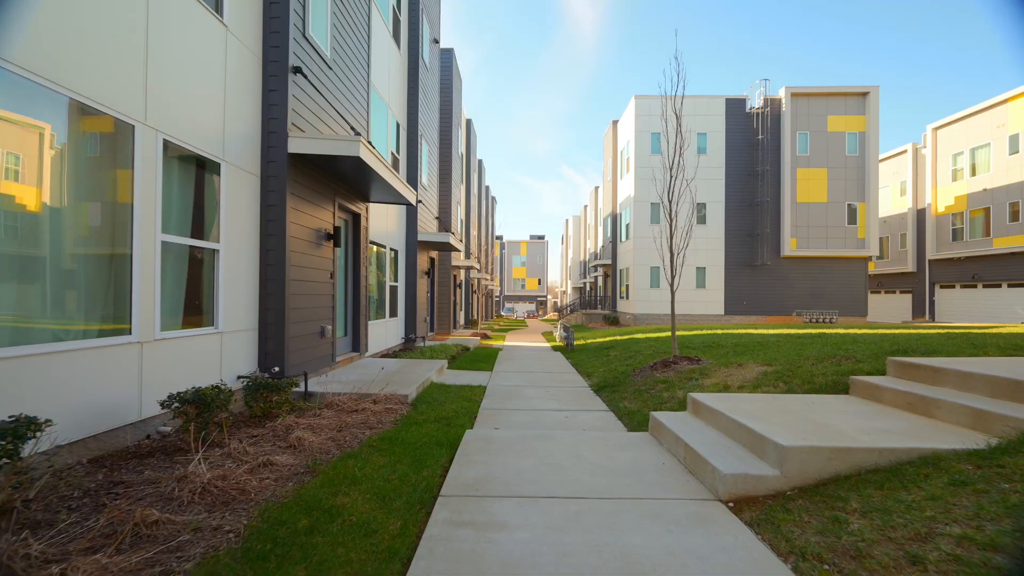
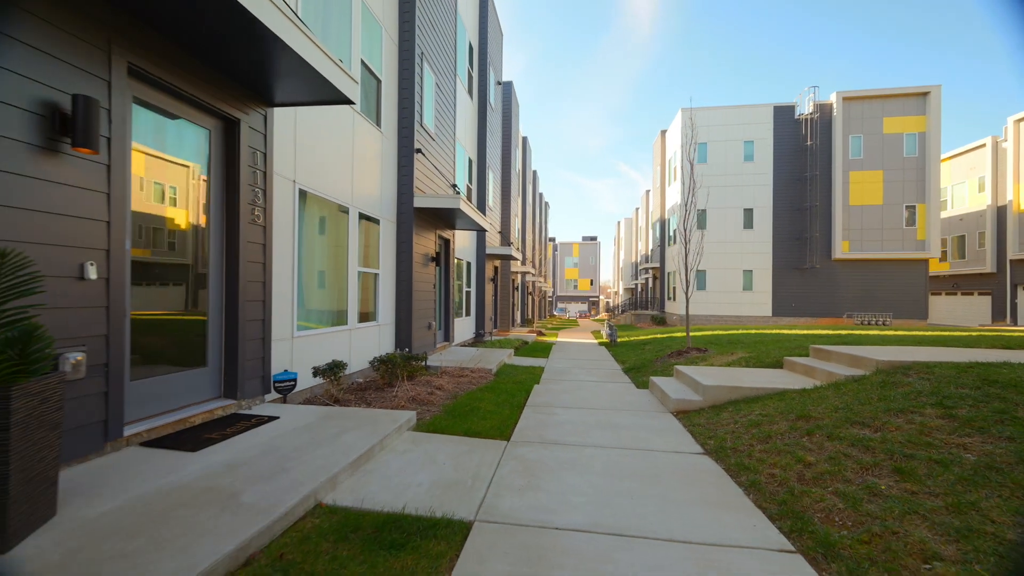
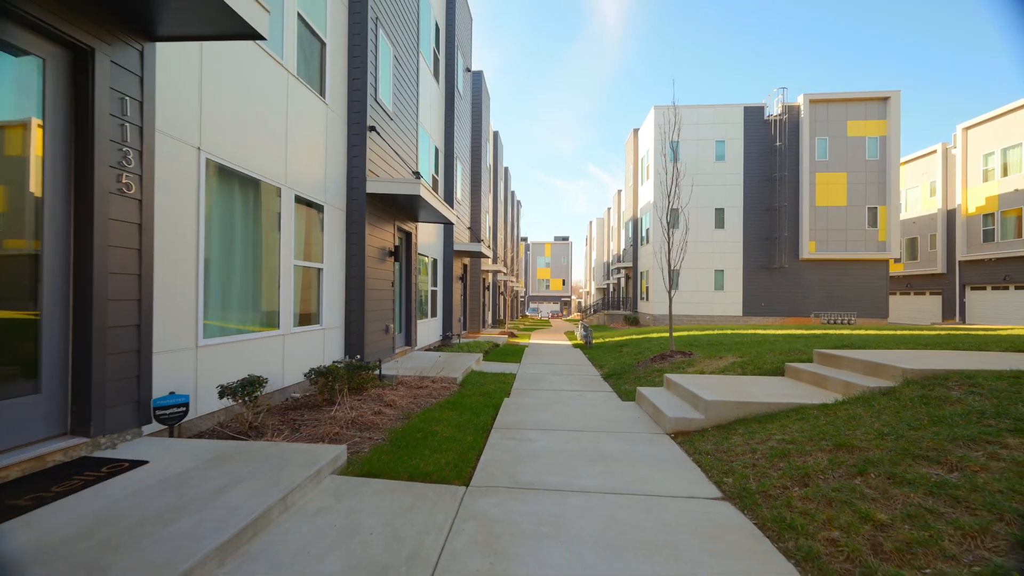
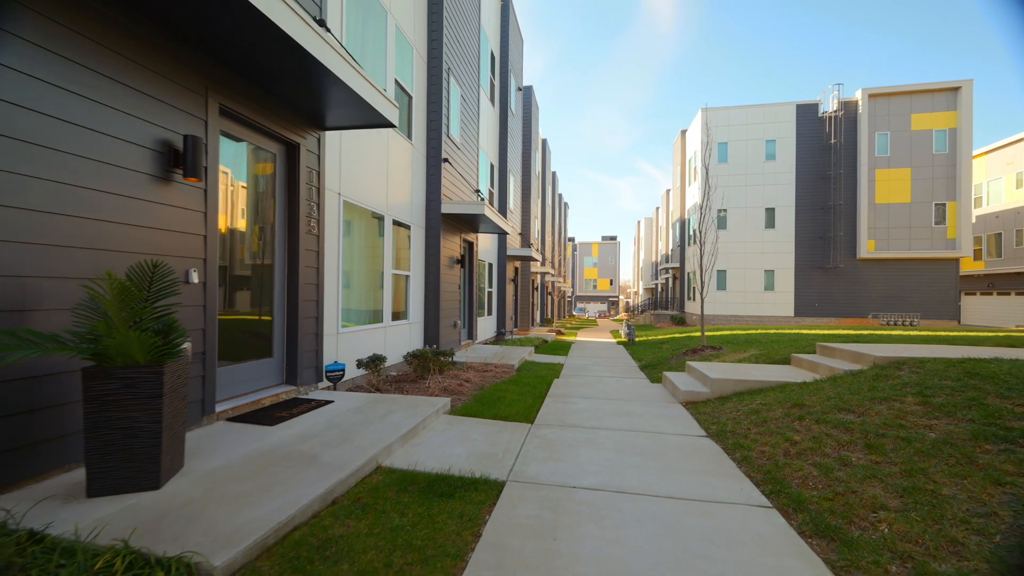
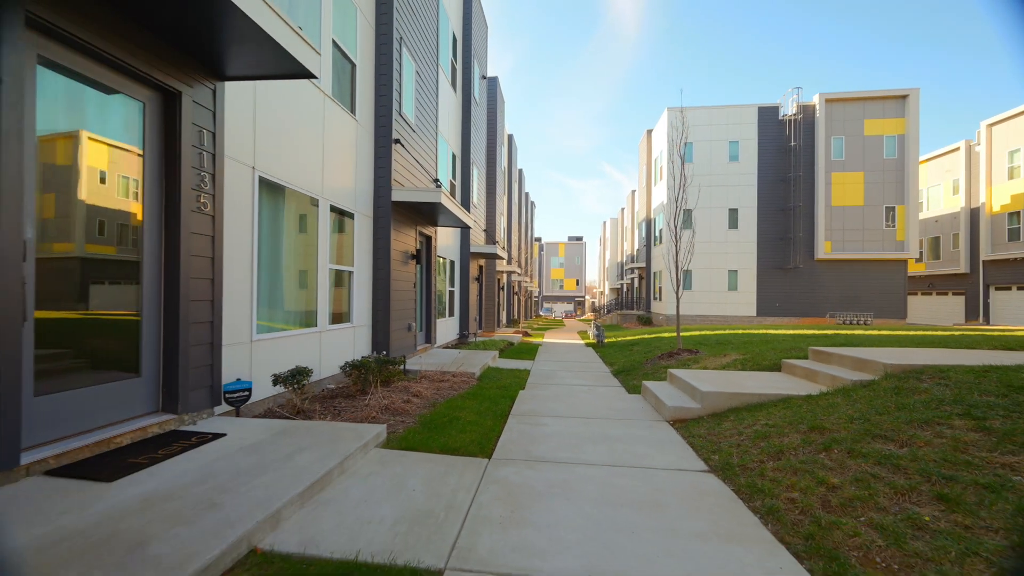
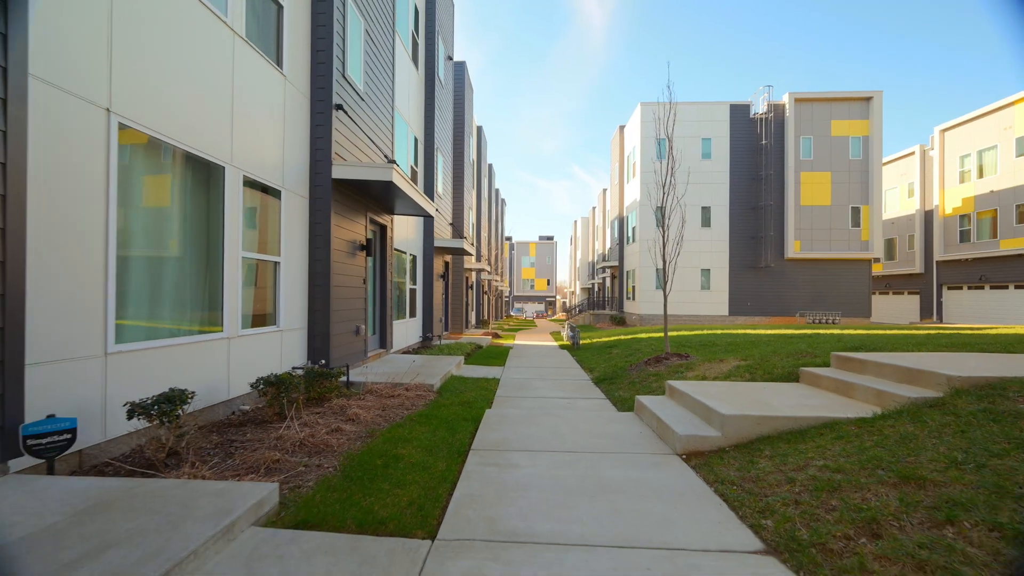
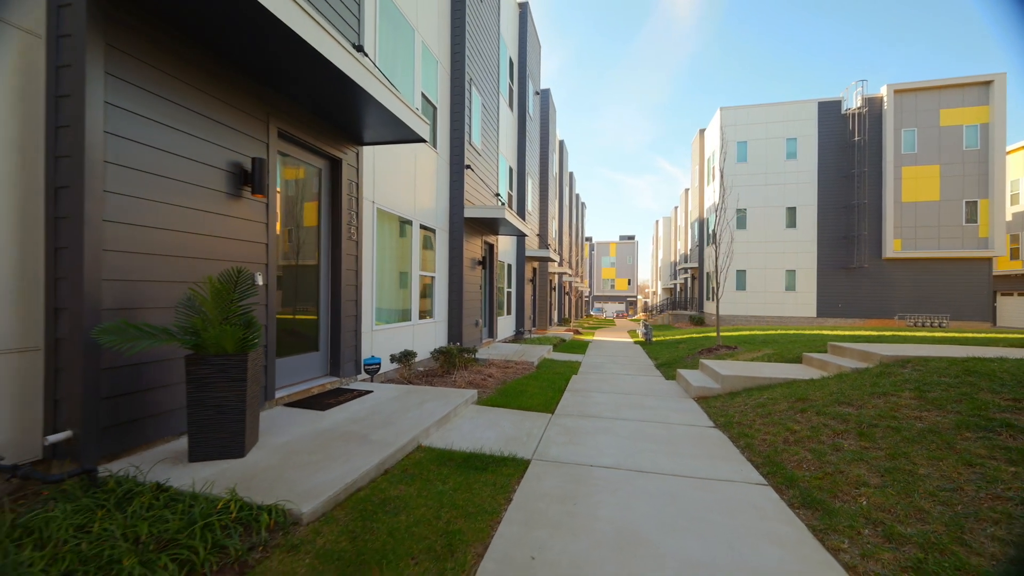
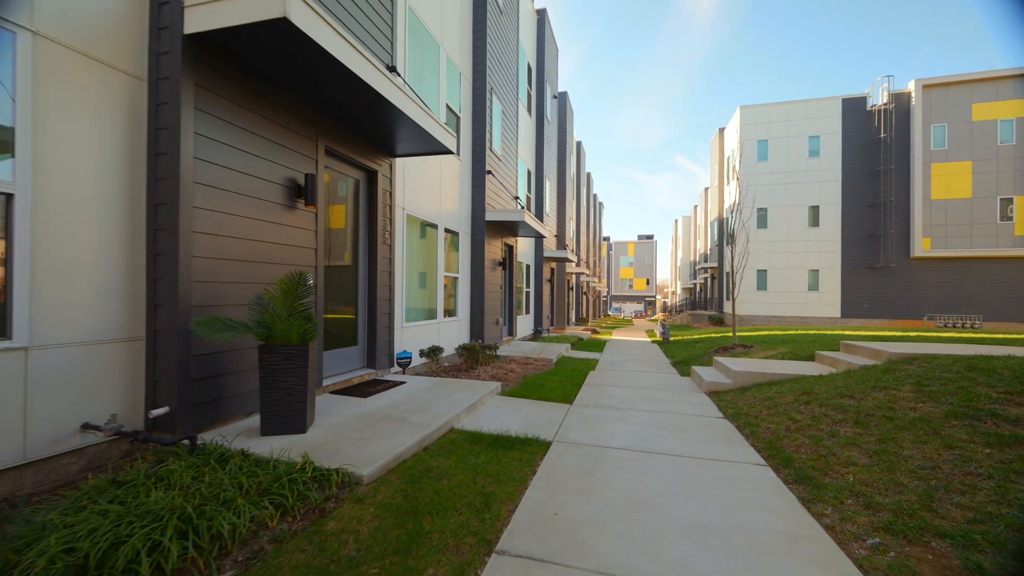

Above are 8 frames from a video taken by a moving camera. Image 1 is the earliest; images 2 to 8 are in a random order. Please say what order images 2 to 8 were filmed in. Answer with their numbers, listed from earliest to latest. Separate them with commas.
6, 3, 5, 2, 4, 7, 8
